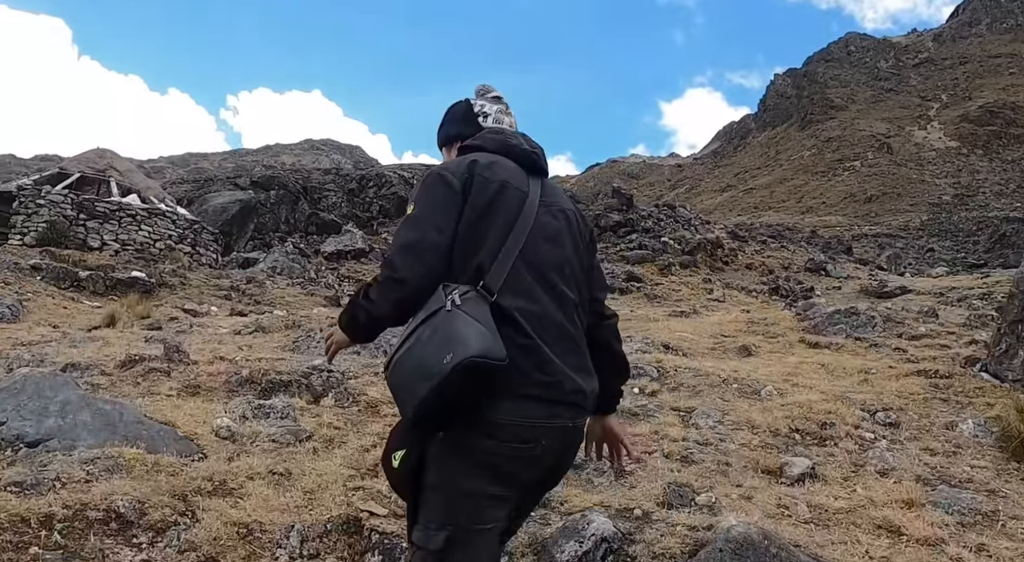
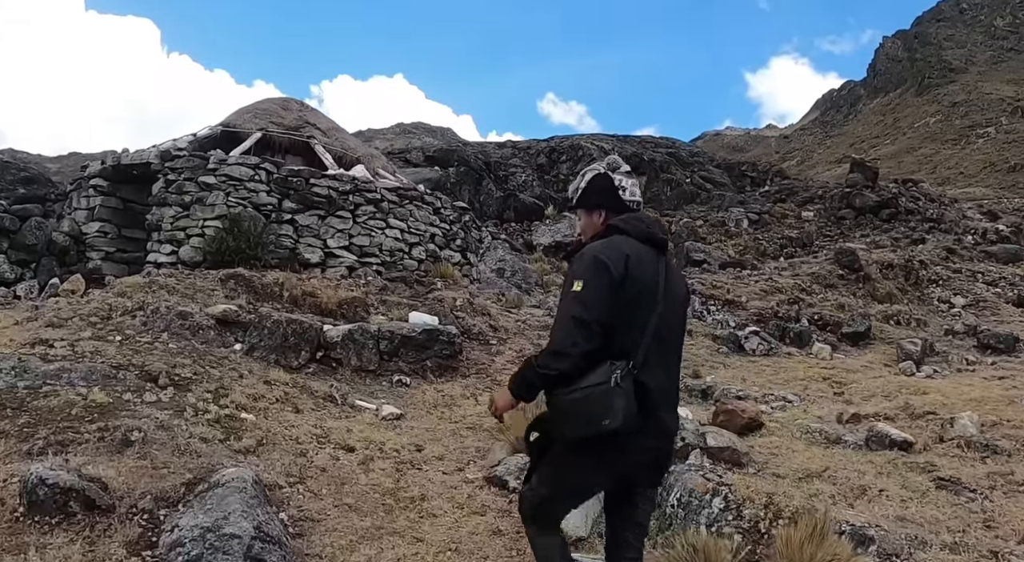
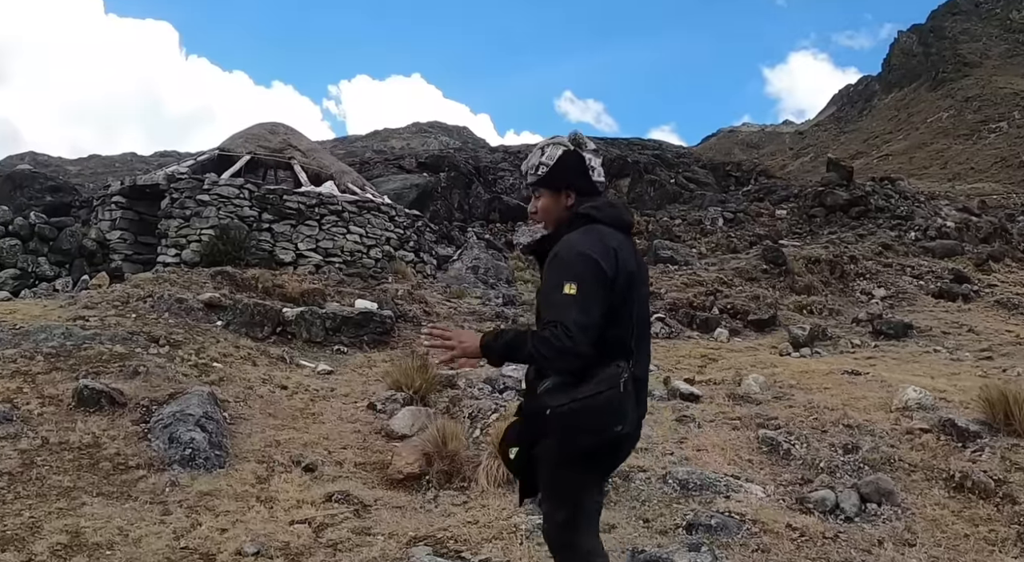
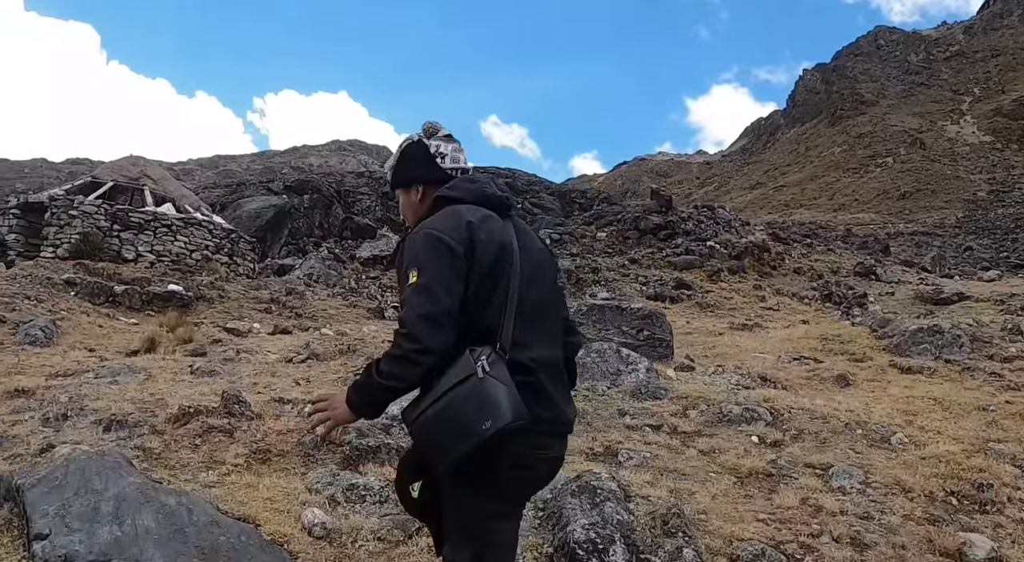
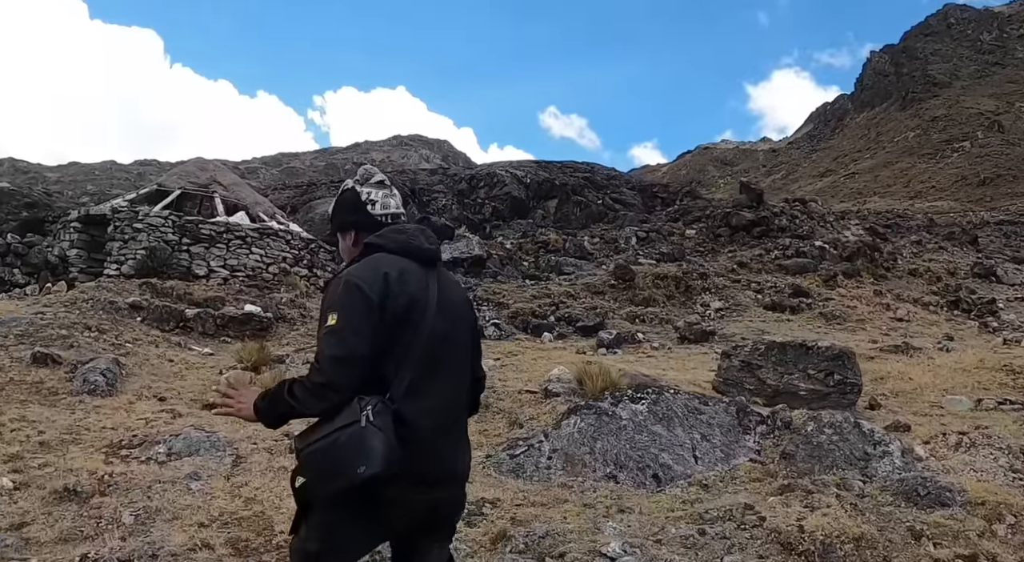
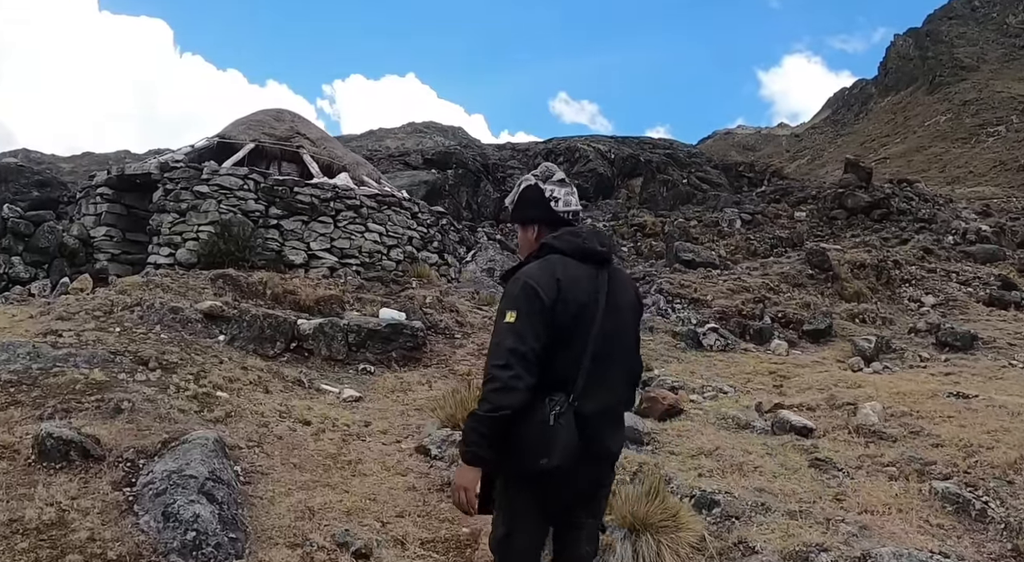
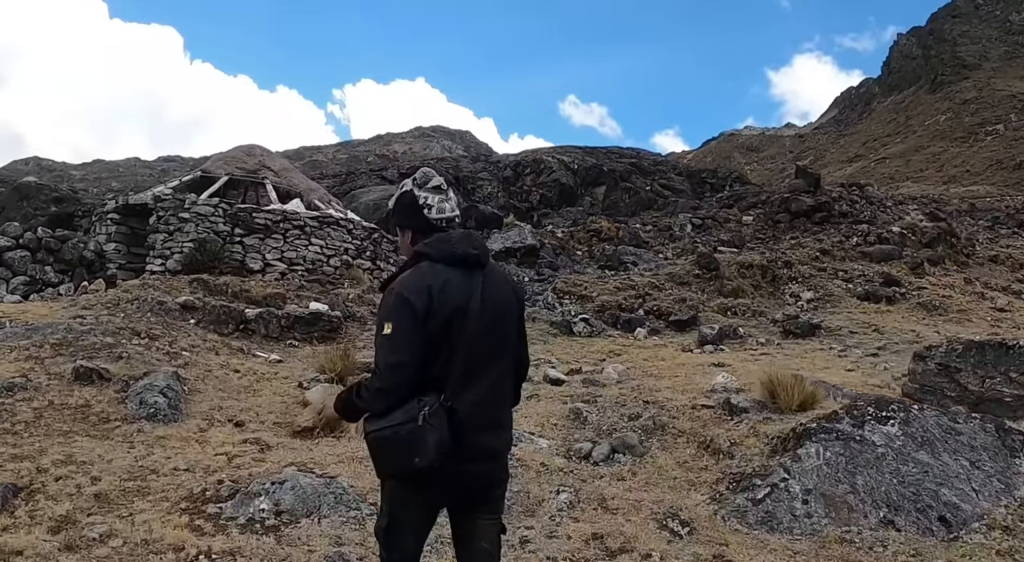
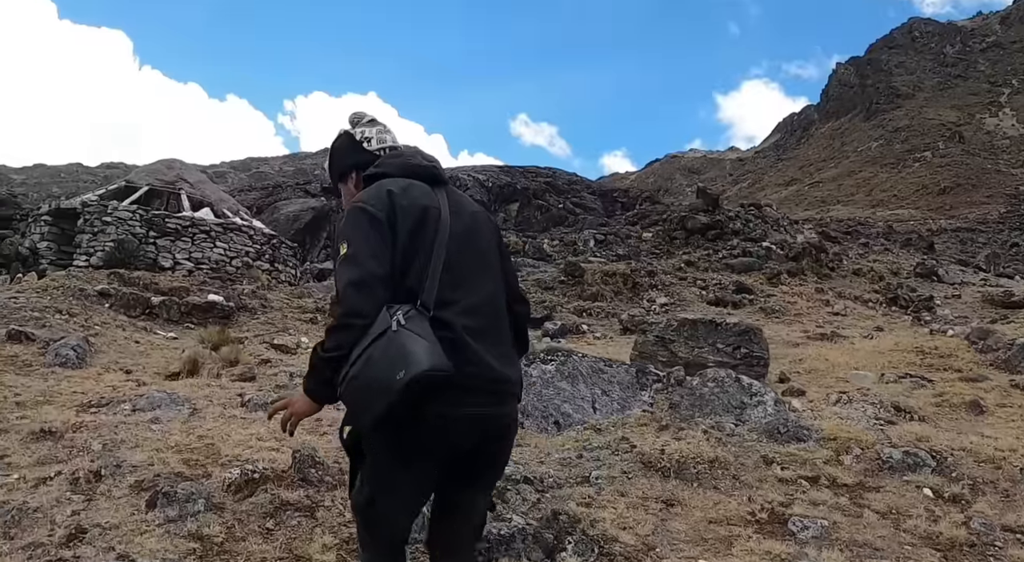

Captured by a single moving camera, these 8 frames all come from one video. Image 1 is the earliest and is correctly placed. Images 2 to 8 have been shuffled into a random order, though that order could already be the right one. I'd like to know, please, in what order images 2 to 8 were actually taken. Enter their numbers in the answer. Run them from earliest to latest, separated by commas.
4, 8, 5, 7, 3, 6, 2
